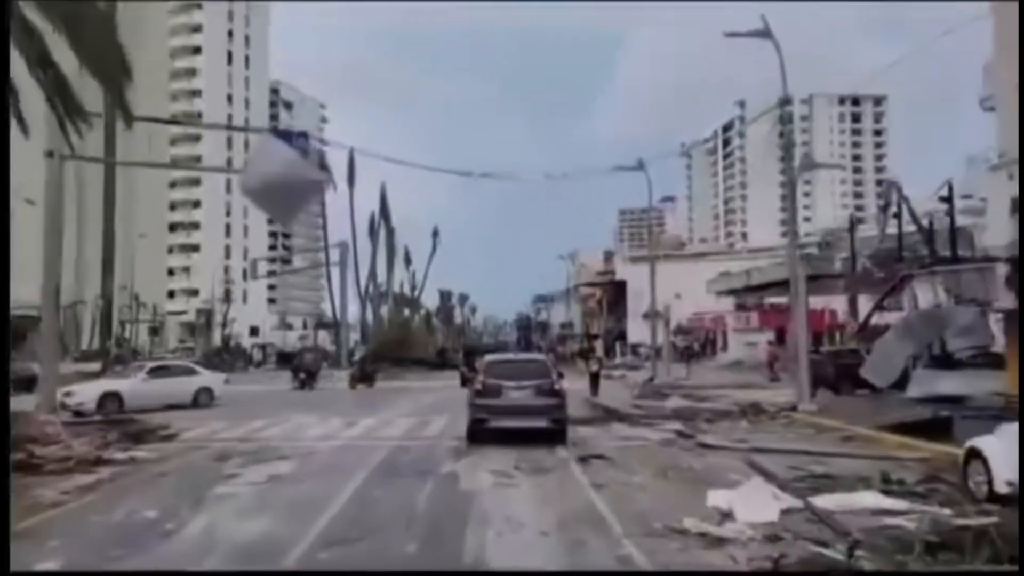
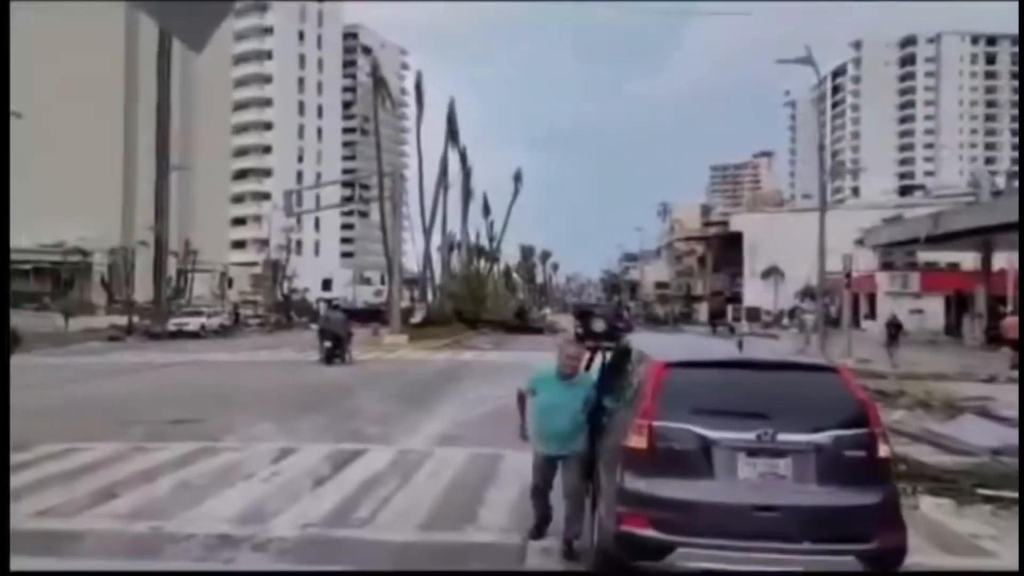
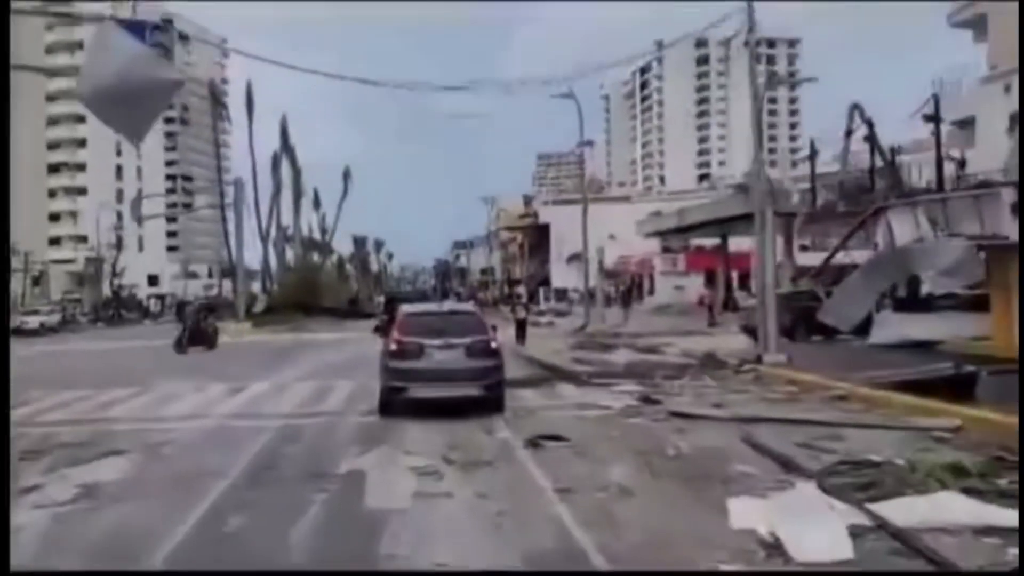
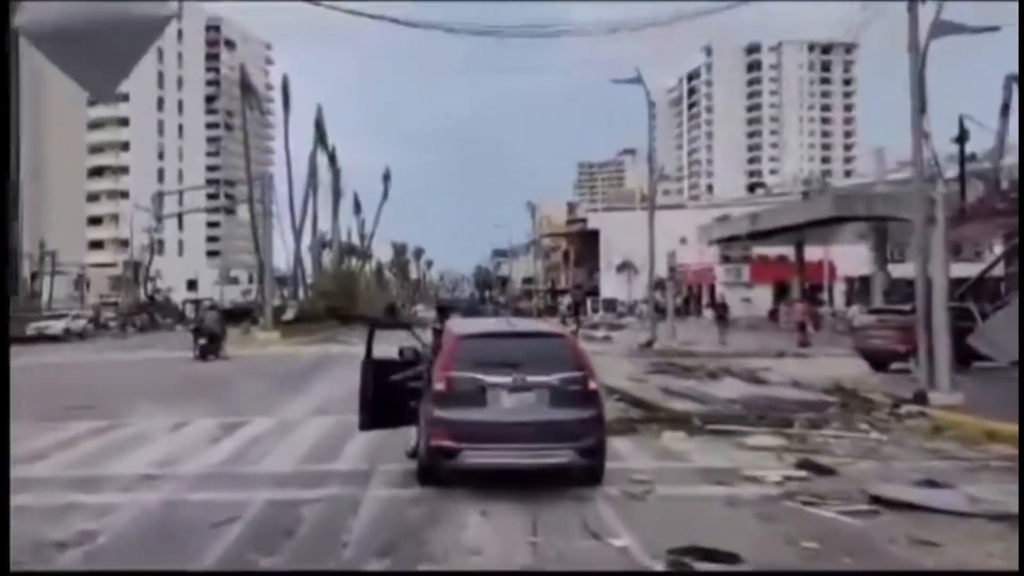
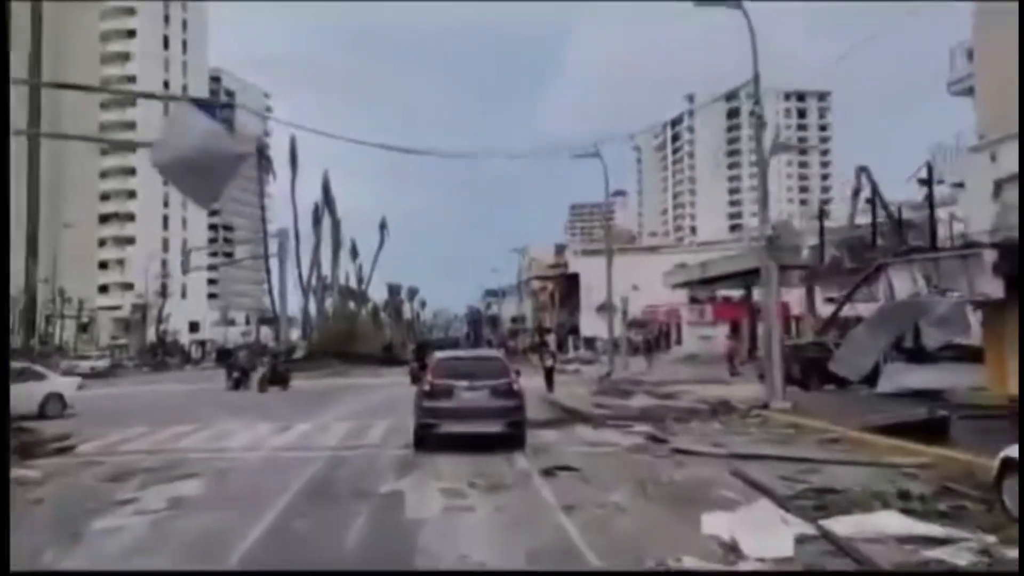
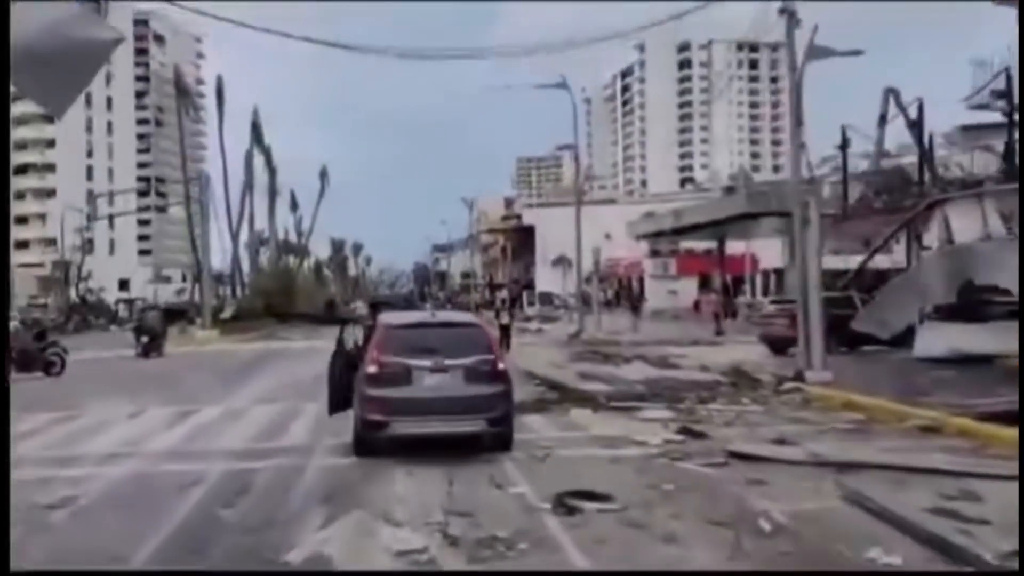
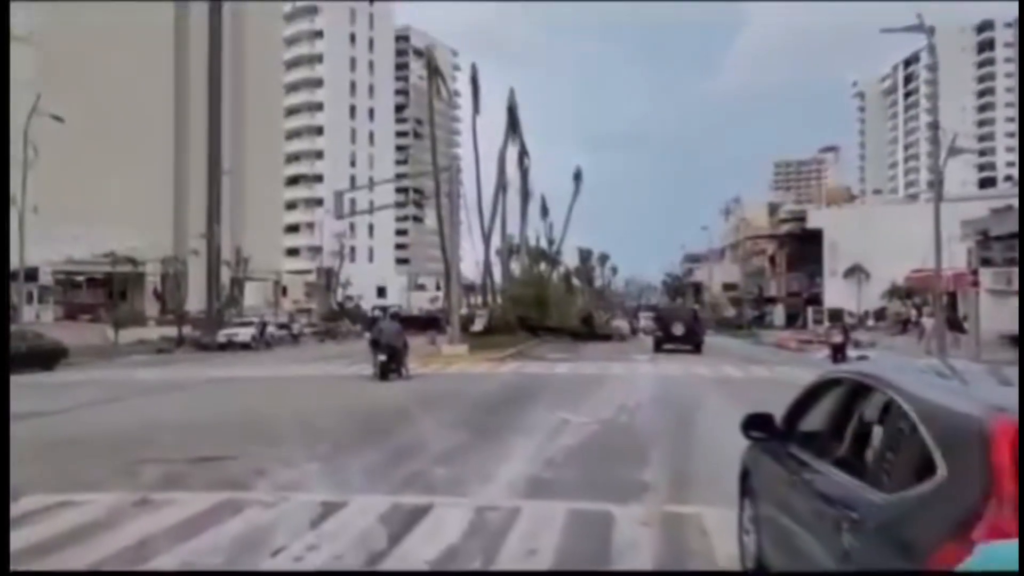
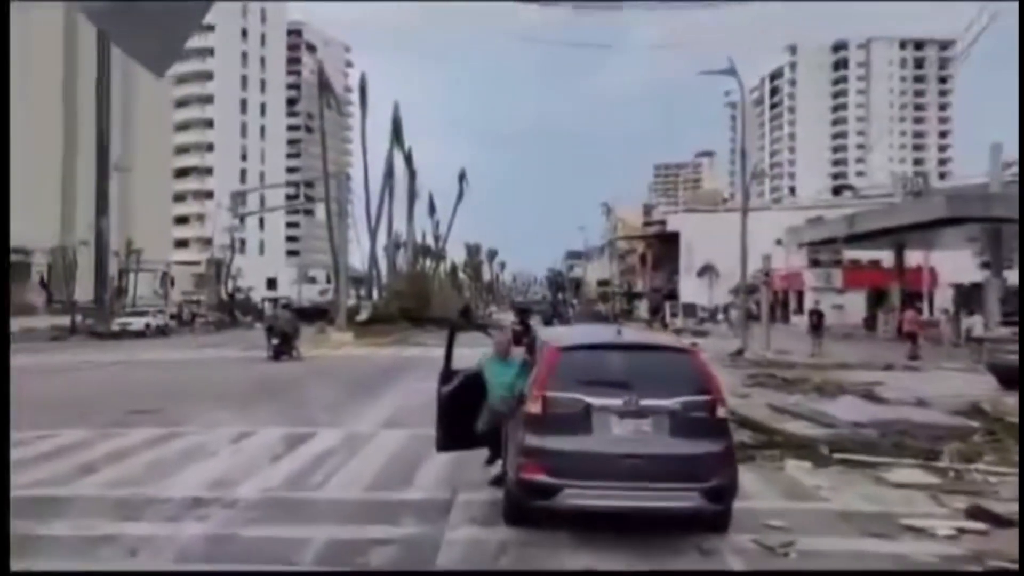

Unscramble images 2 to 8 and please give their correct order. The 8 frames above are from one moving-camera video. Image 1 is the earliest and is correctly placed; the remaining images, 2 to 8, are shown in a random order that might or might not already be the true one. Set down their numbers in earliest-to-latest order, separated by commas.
5, 3, 6, 4, 8, 2, 7
